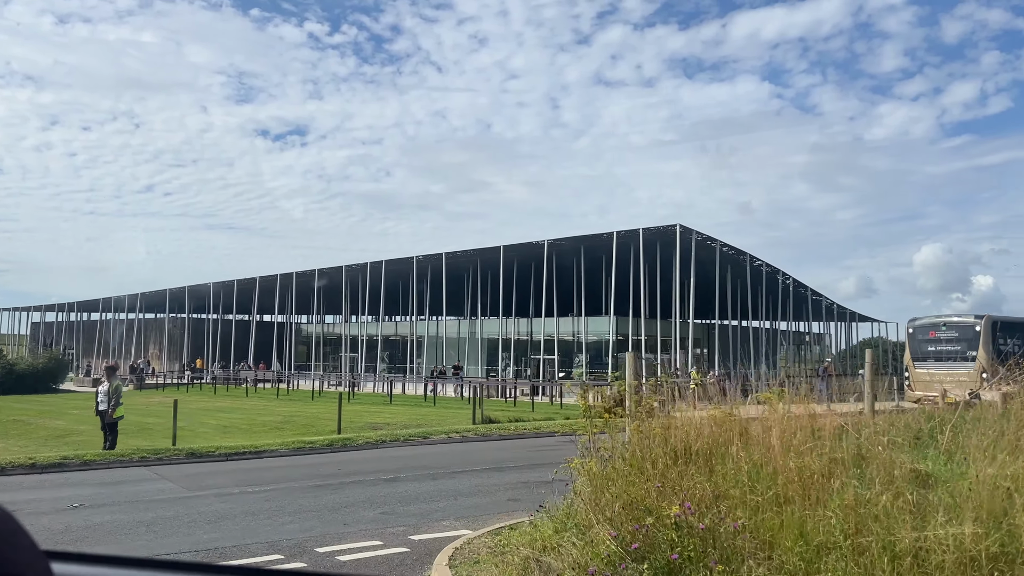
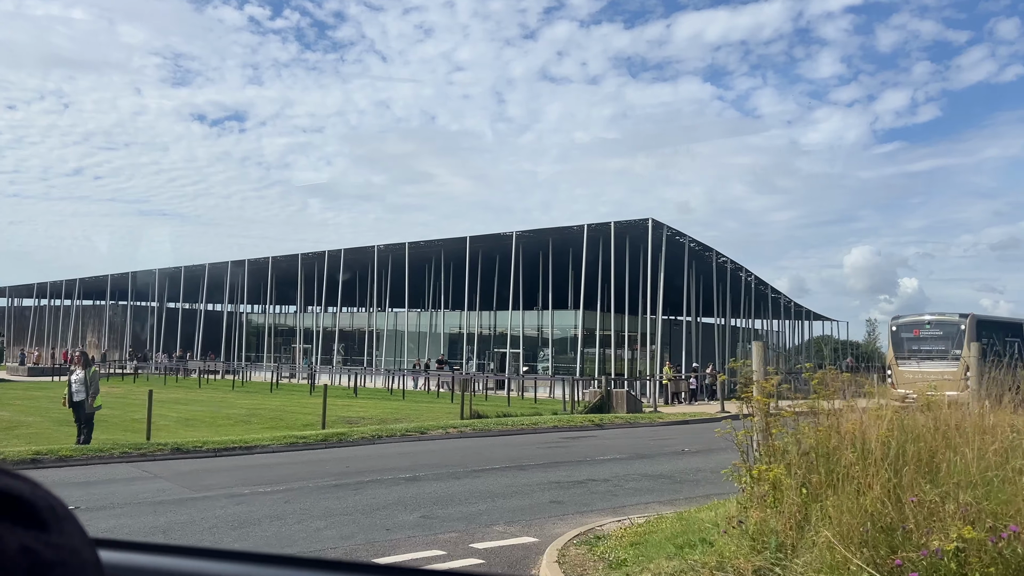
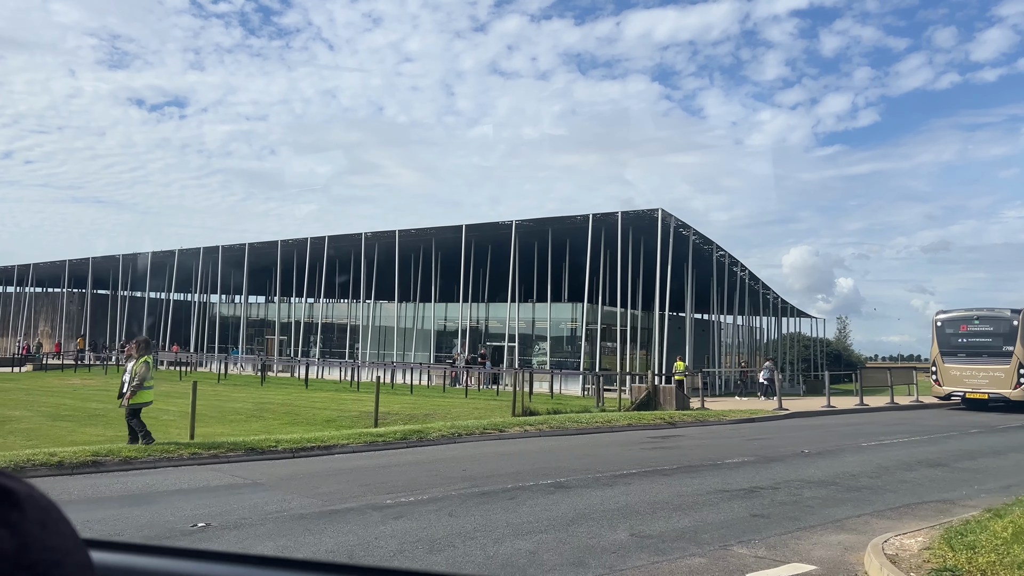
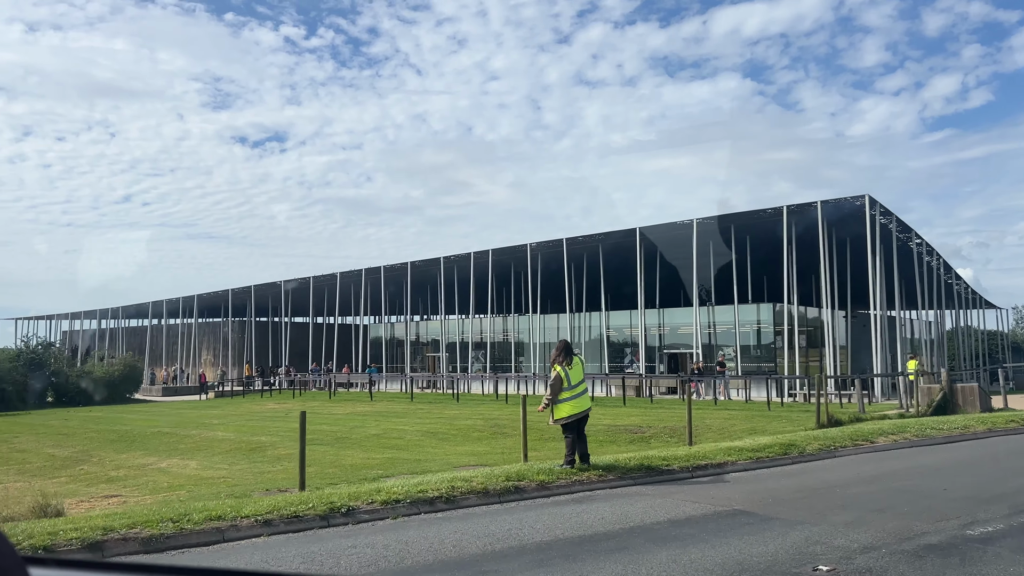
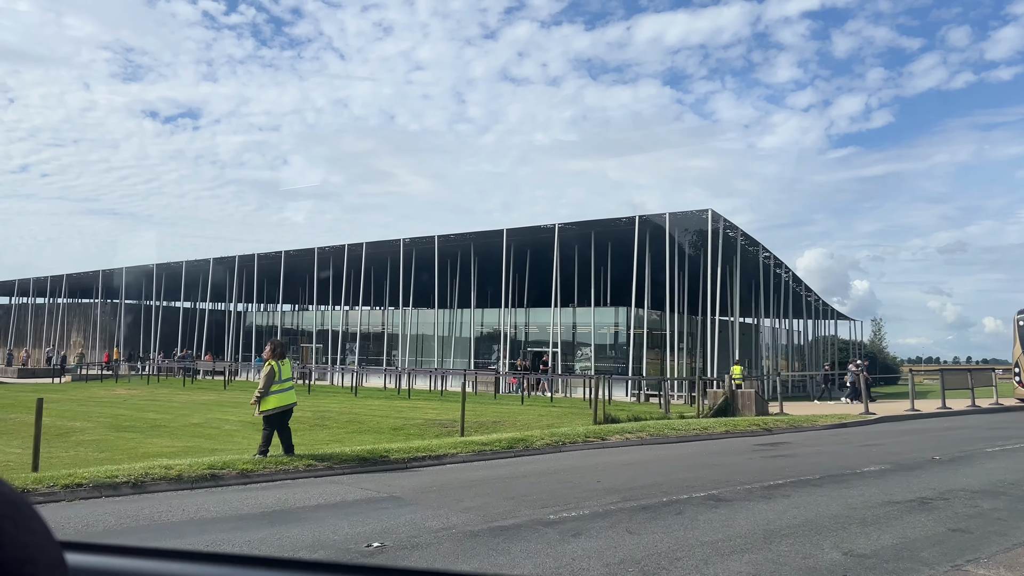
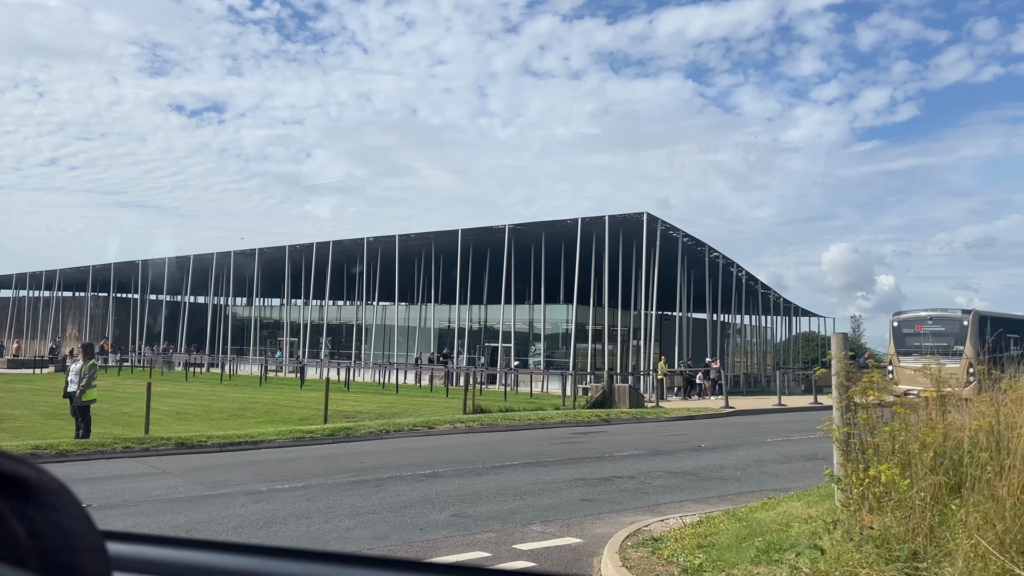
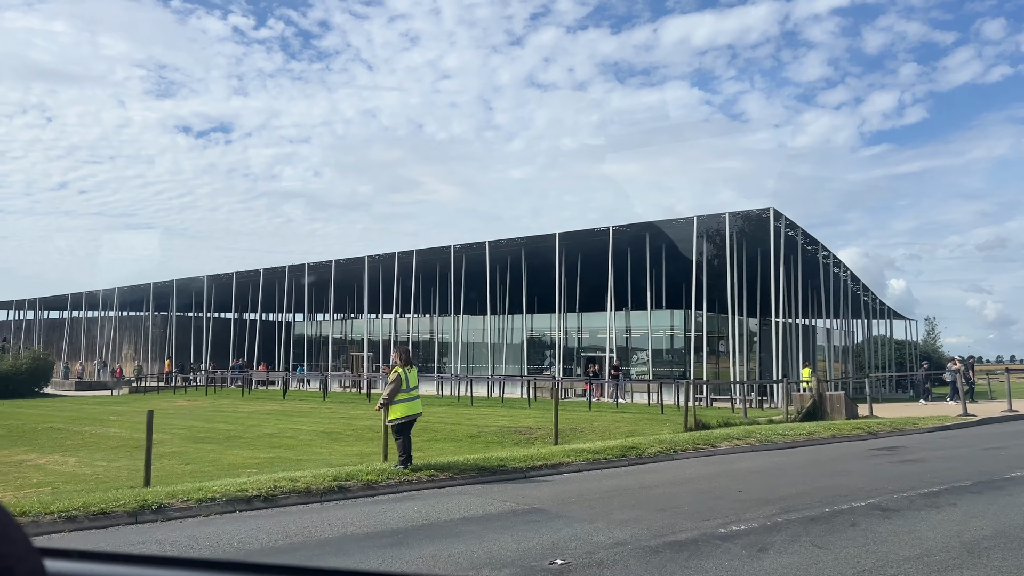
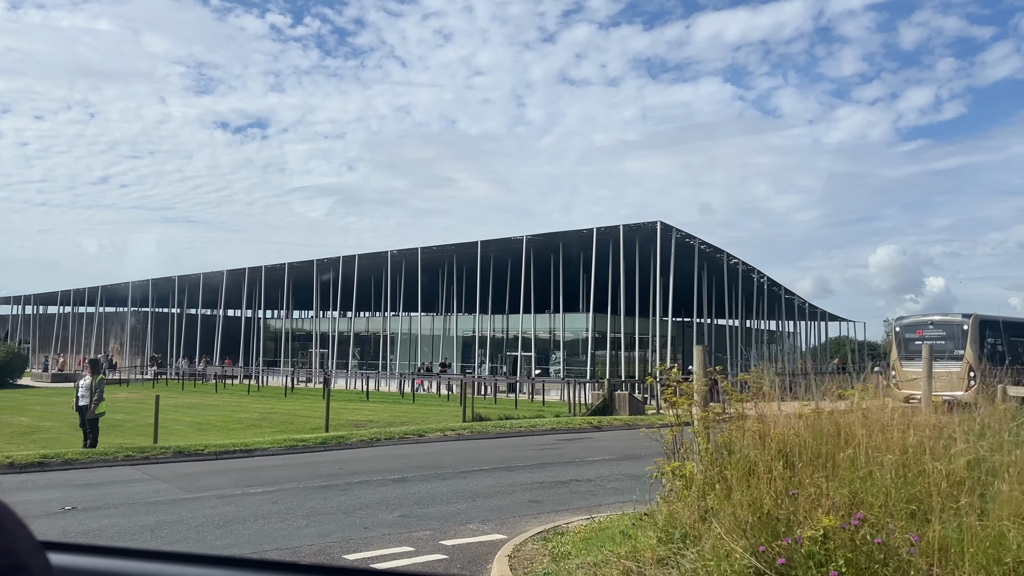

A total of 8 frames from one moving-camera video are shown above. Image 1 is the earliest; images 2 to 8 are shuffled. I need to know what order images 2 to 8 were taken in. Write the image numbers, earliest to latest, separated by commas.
8, 2, 6, 3, 5, 7, 4
